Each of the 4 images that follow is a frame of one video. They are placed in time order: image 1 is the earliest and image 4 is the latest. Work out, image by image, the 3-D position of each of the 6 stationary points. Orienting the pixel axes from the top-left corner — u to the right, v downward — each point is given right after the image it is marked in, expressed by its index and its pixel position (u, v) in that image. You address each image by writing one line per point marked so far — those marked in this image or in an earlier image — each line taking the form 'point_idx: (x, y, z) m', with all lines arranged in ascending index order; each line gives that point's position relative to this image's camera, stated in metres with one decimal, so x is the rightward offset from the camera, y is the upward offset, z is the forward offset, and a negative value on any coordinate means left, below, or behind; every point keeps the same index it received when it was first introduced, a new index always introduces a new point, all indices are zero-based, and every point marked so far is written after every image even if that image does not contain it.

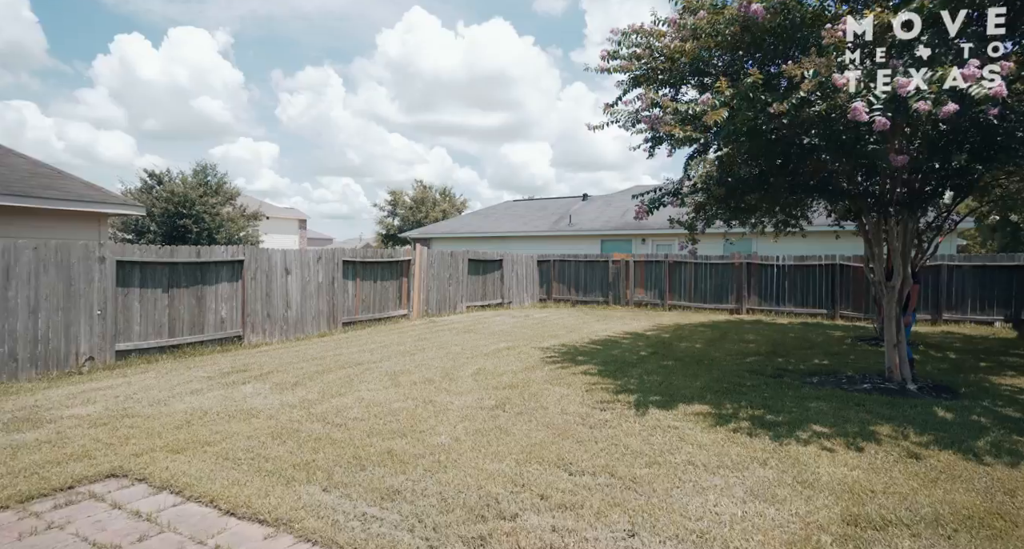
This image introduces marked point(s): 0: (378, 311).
0: (-2.5, -0.7, +11.3) m
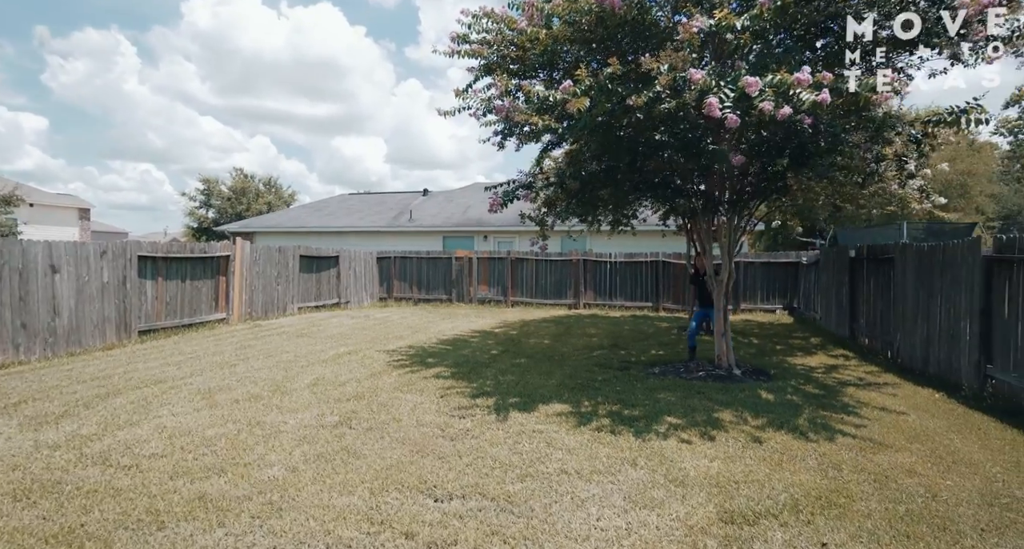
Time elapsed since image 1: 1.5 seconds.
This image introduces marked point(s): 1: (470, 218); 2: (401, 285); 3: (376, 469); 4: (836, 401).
0: (-5.2, -0.7, +9.8) m
1: (-1.2, +1.6, +17.1) m
2: (-2.8, -0.3, +15.7) m
3: (-0.8, -1.2, +3.7) m
4: (+3.2, -1.3, +6.0) m
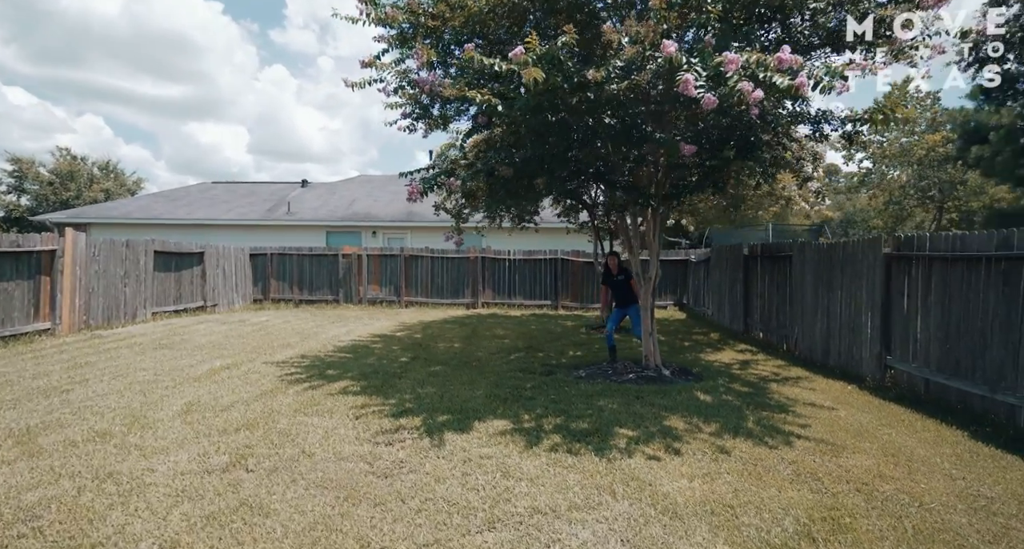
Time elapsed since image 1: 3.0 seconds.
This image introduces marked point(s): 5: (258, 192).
0: (-6.5, -0.7, +7.8) m
1: (-4.1, +1.6, +15.8) m
2: (-5.4, -0.2, +14.1) m
3: (-1.0, -1.2, +2.8) m
4: (+2.5, -1.2, +5.9) m
5: (-7.7, +2.5, +18.5) m
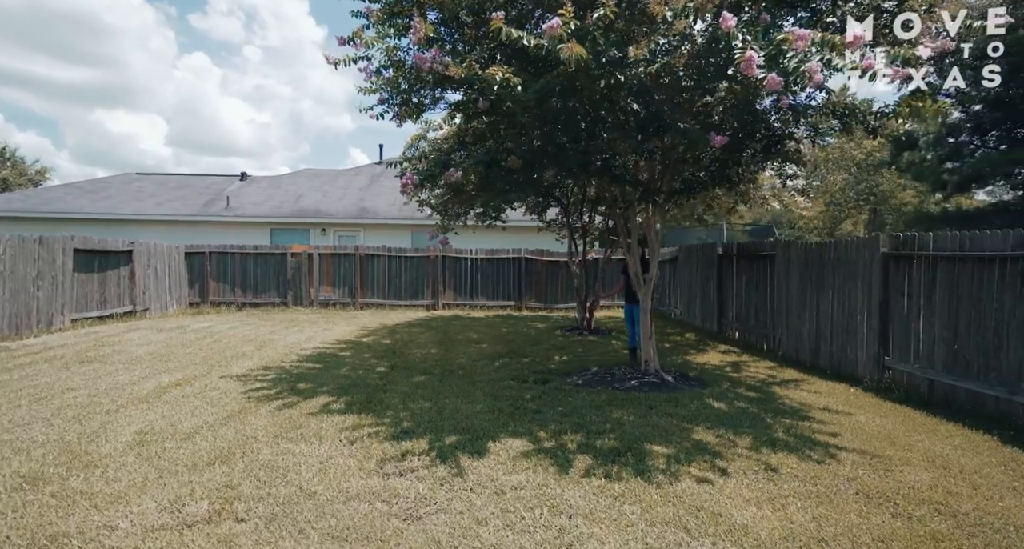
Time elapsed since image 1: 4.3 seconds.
0: (-6.7, -0.7, +6.6) m
1: (-5.1, +1.6, +14.8) m
2: (-6.3, -0.3, +12.9) m
3: (-0.6, -1.2, +2.1) m
4: (+2.5, -1.2, +5.6) m
5: (-9.0, +2.5, +17.1) m
